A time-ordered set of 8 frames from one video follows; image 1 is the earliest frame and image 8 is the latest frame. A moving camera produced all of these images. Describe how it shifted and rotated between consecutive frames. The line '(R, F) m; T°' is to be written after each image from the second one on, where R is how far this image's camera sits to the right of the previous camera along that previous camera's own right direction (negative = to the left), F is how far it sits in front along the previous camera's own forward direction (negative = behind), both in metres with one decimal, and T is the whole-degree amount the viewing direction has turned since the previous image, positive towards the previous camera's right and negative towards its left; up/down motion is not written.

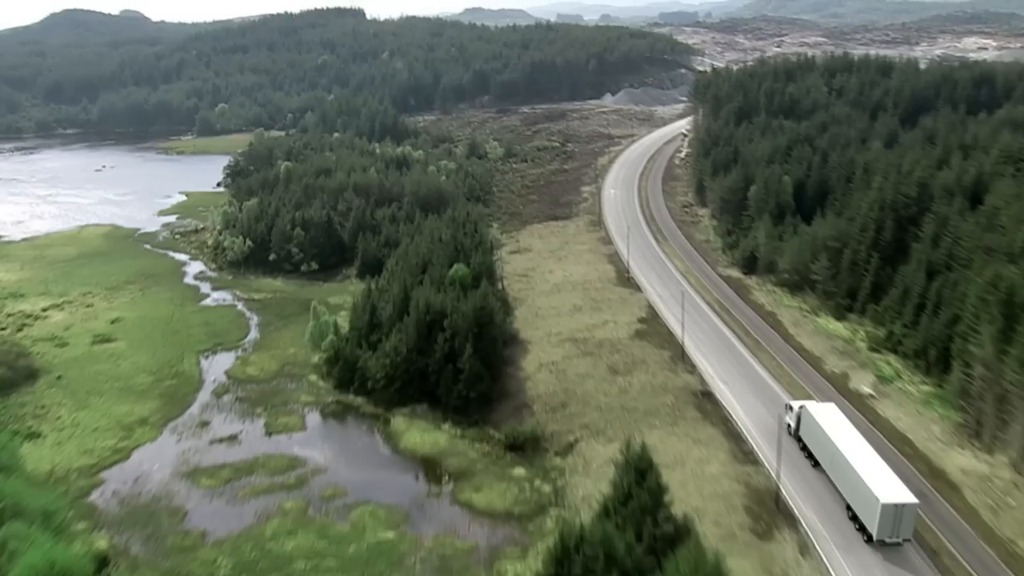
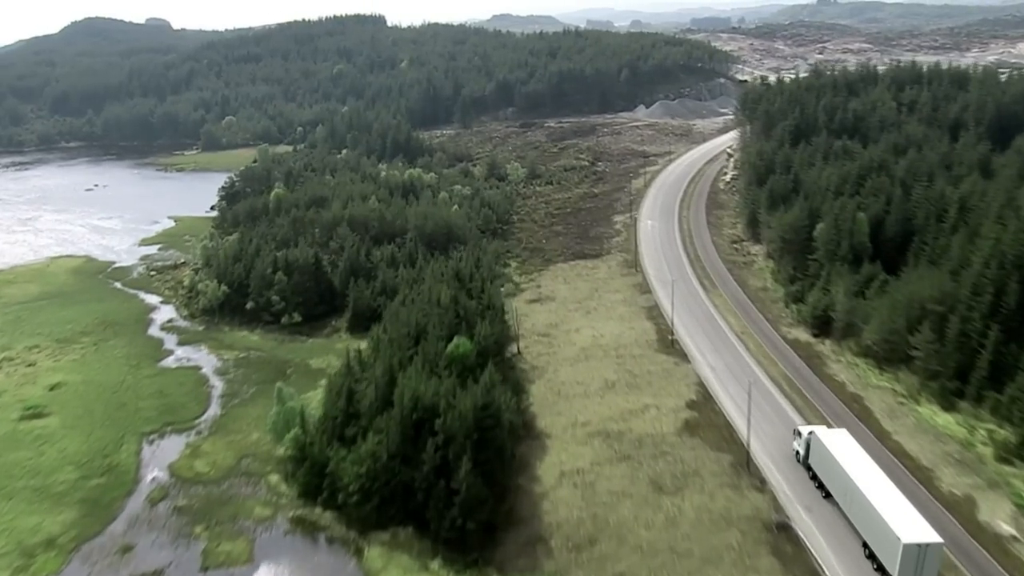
(+0.6, +10.4) m; -2°
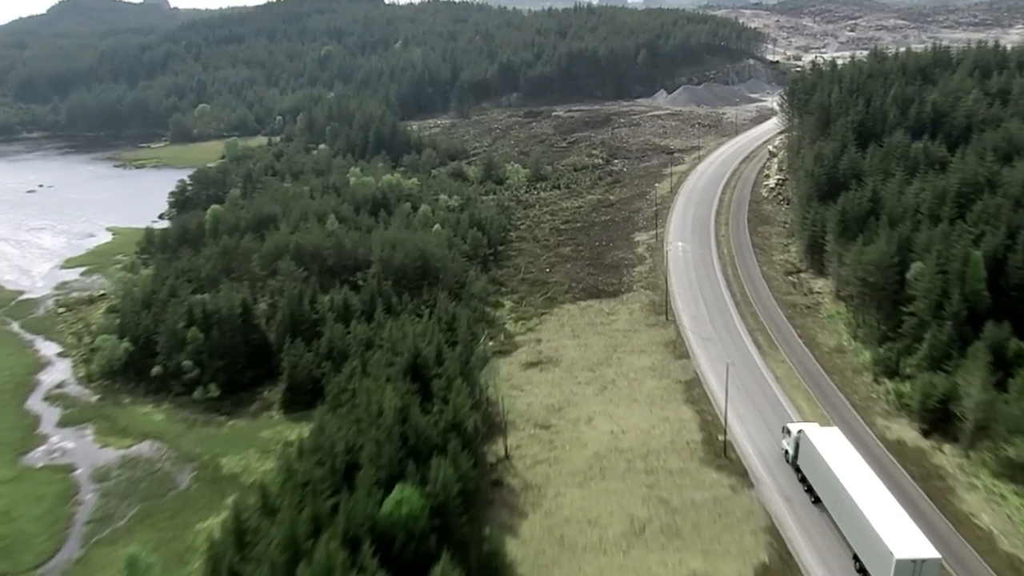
(+1.0, +14.1) m; -1°
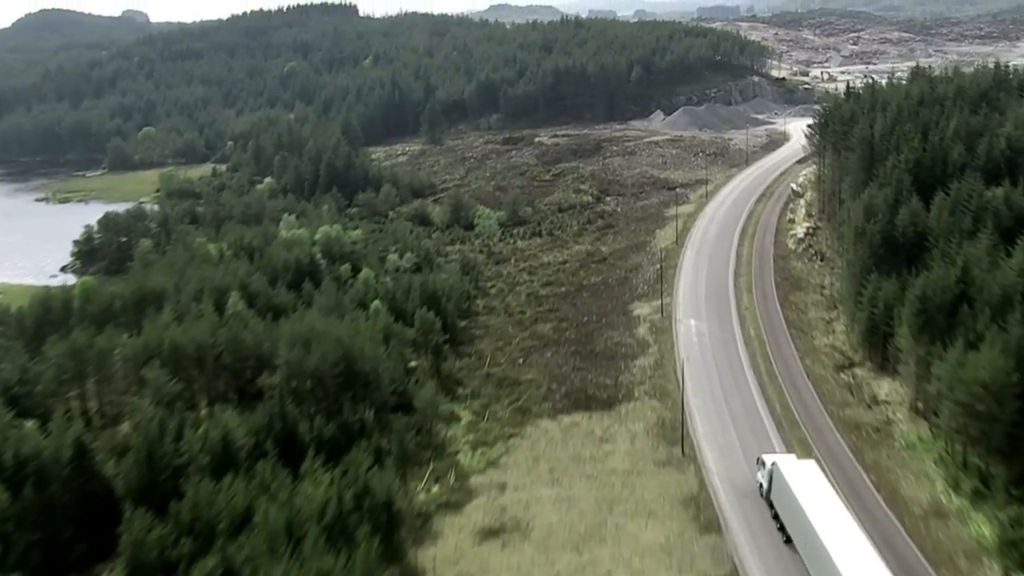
(+1.4, +13.1) m; +1°
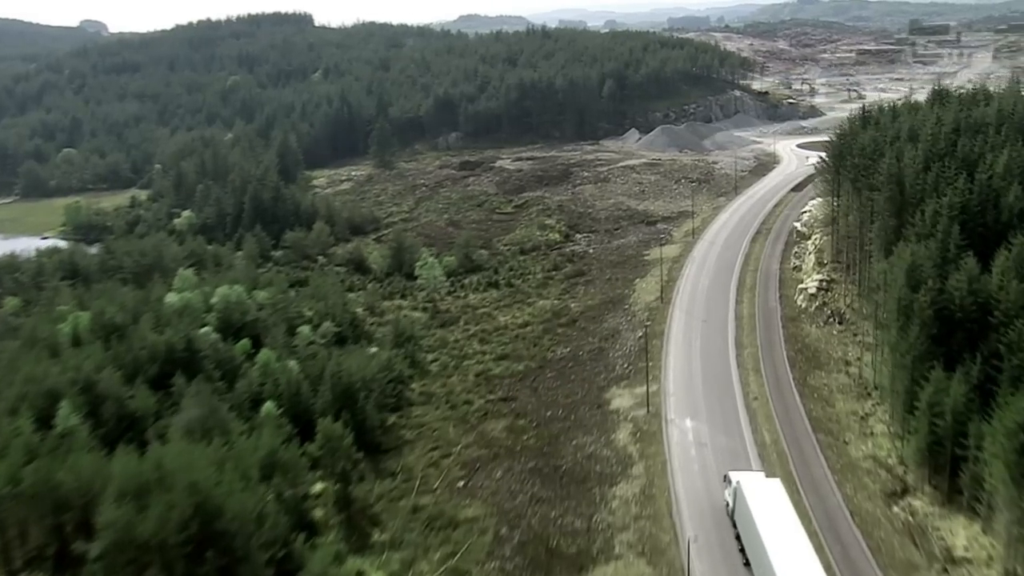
(+1.3, +10.7) m; +2°
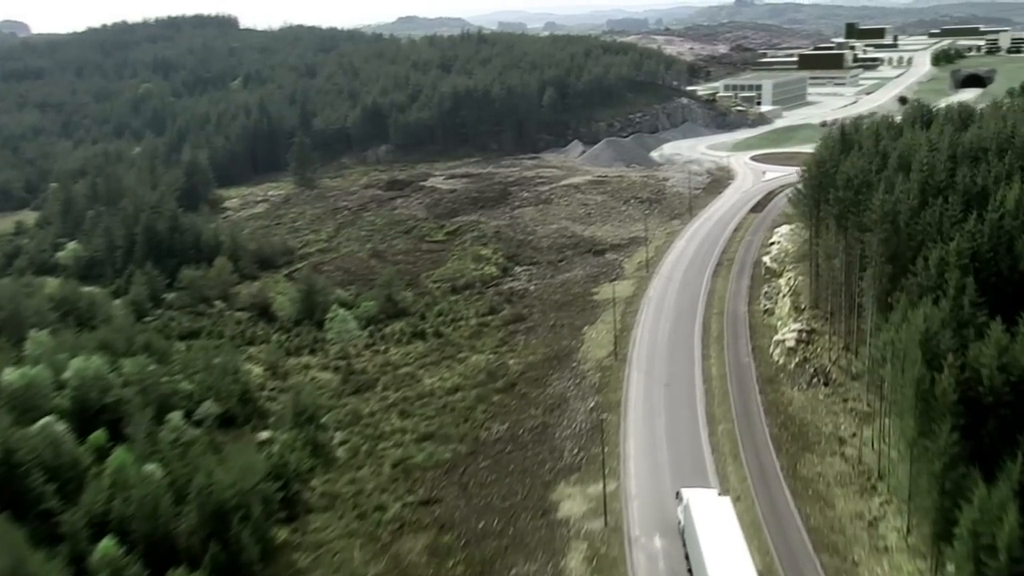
(+0.8, +7.5) m; +4°
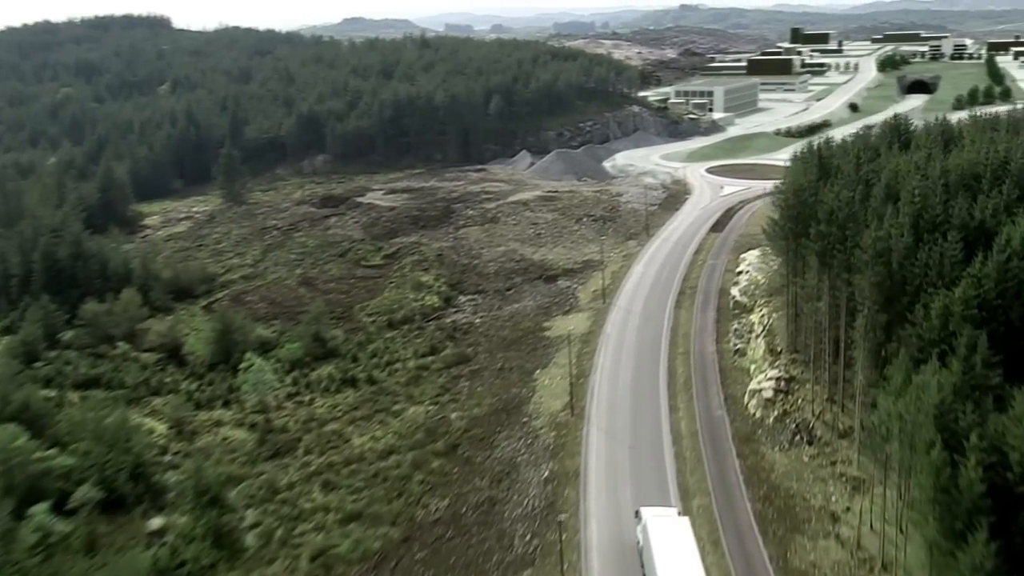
(+0.3, +5.0) m; +3°
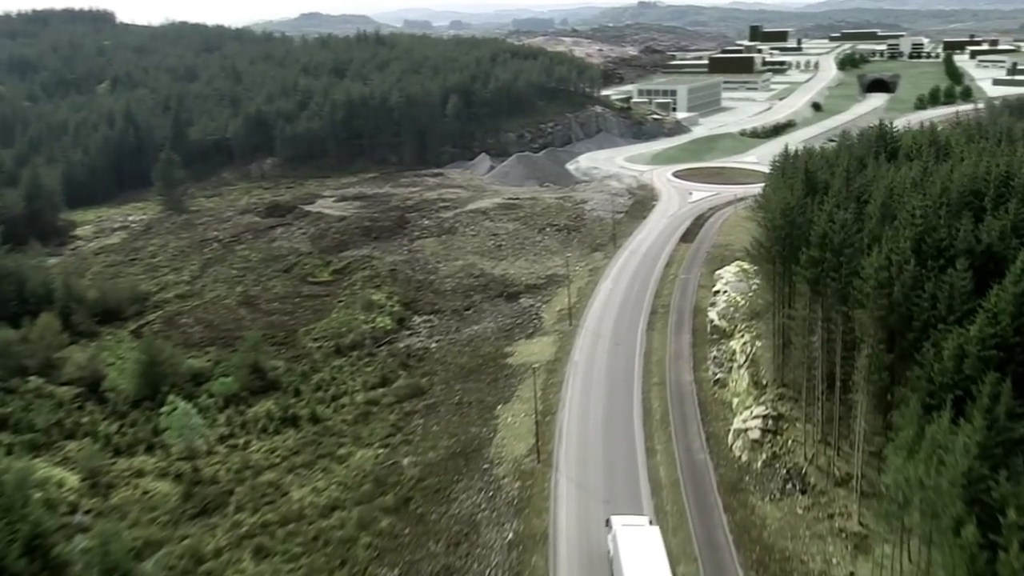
(+0.1, +3.8) m; +2°
